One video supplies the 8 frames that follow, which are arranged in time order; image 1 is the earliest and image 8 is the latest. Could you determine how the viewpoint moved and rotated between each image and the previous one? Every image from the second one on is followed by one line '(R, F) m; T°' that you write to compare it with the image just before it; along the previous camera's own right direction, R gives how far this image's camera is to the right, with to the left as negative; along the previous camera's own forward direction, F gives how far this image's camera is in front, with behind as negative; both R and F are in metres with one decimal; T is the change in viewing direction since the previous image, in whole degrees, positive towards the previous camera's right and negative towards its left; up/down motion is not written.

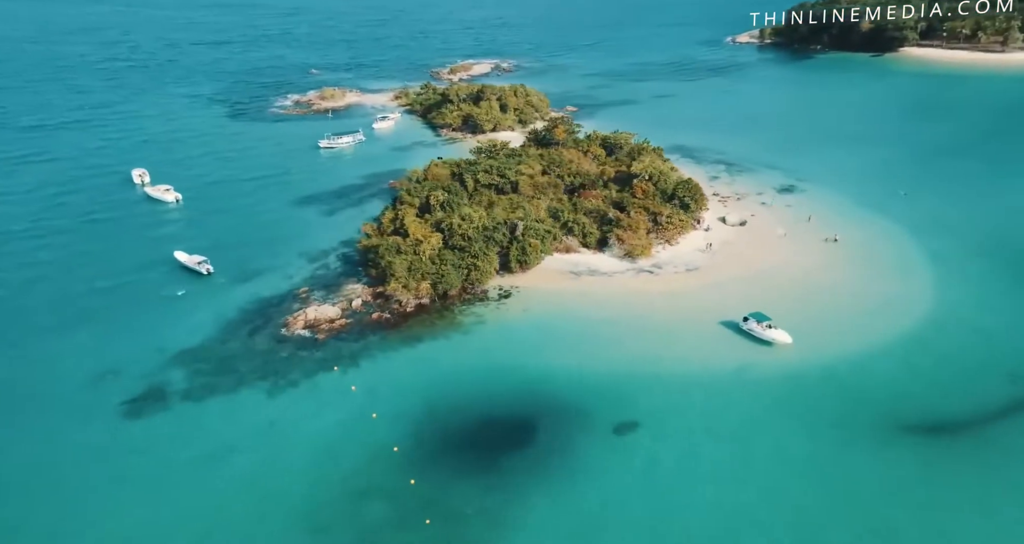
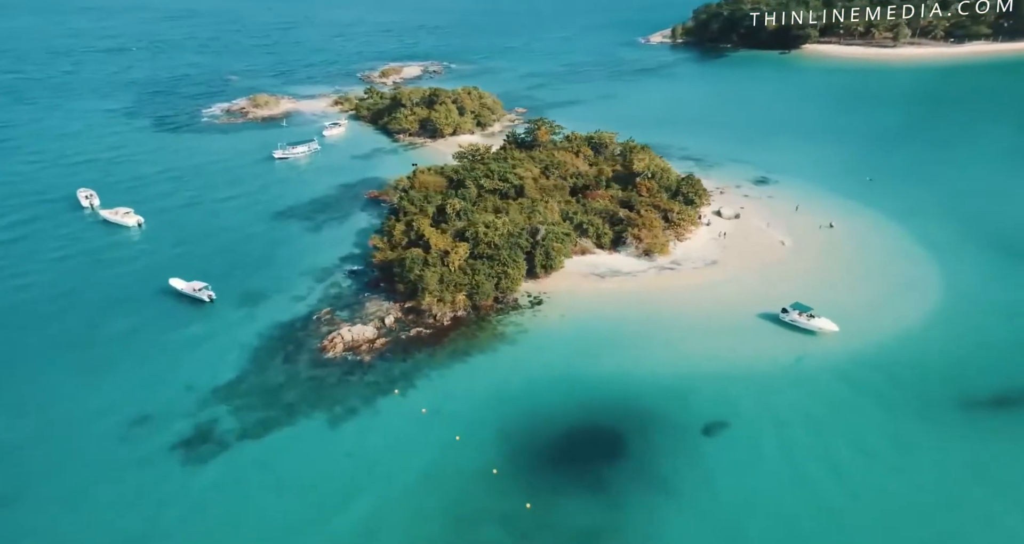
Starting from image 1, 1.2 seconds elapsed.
(-8.0, +1.6) m; +8°
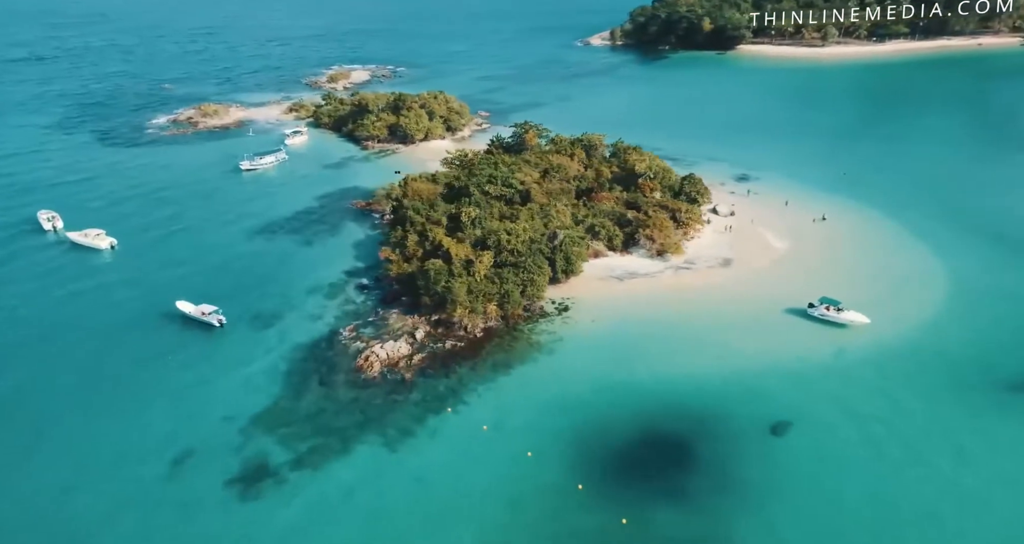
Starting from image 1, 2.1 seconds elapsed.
(-6.0, +1.3) m; +6°
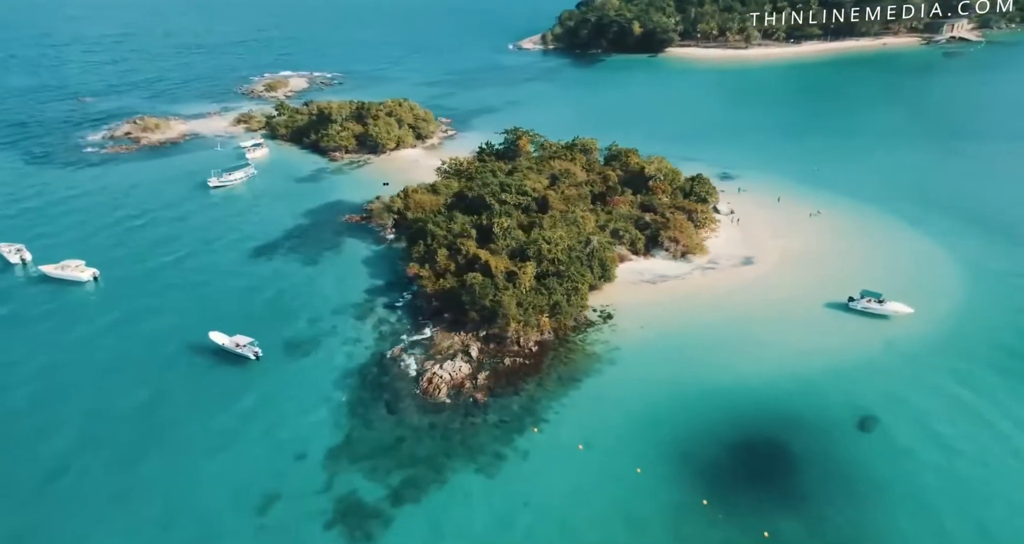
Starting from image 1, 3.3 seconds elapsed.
(-7.8, +1.6) m; +7°
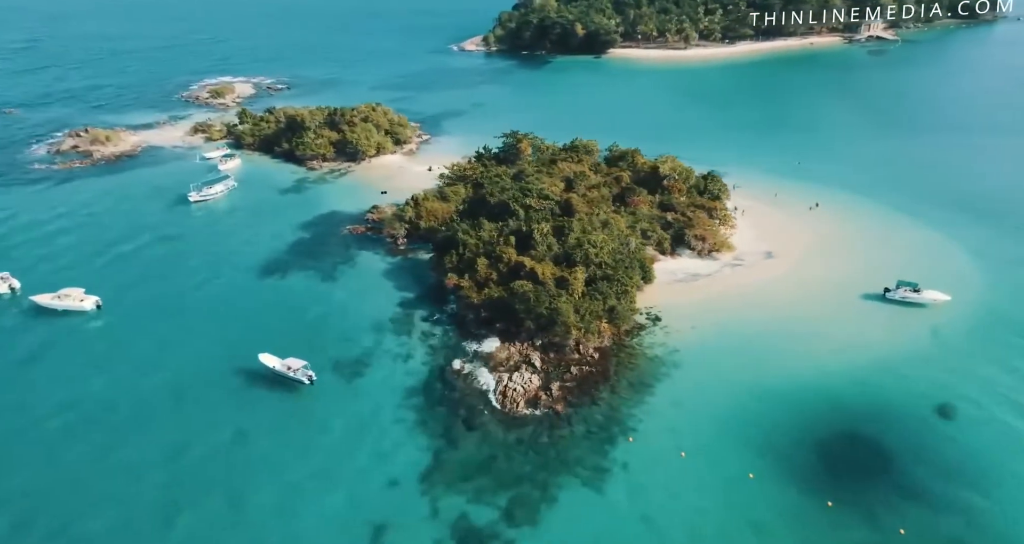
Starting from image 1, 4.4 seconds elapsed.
(-7.4, +1.3) m; +6°
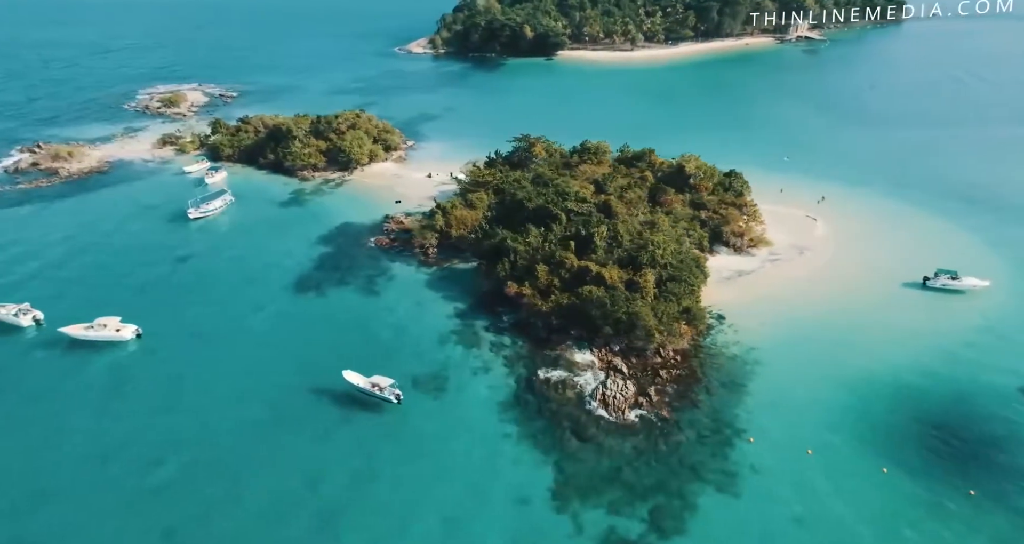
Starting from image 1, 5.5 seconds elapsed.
(-8.6, +1.1) m; +6°
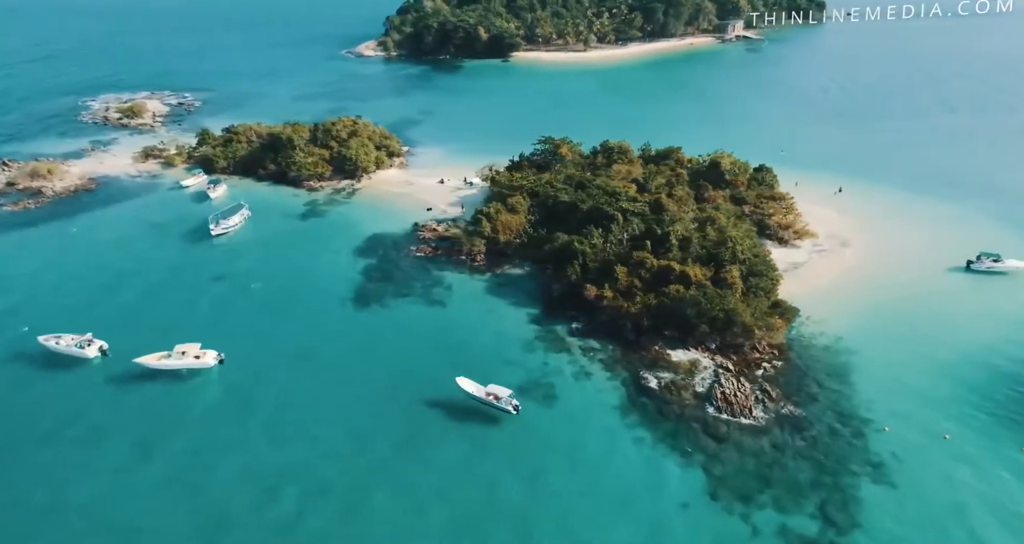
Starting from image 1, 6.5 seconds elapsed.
(-9.8, +0.8) m; +5°
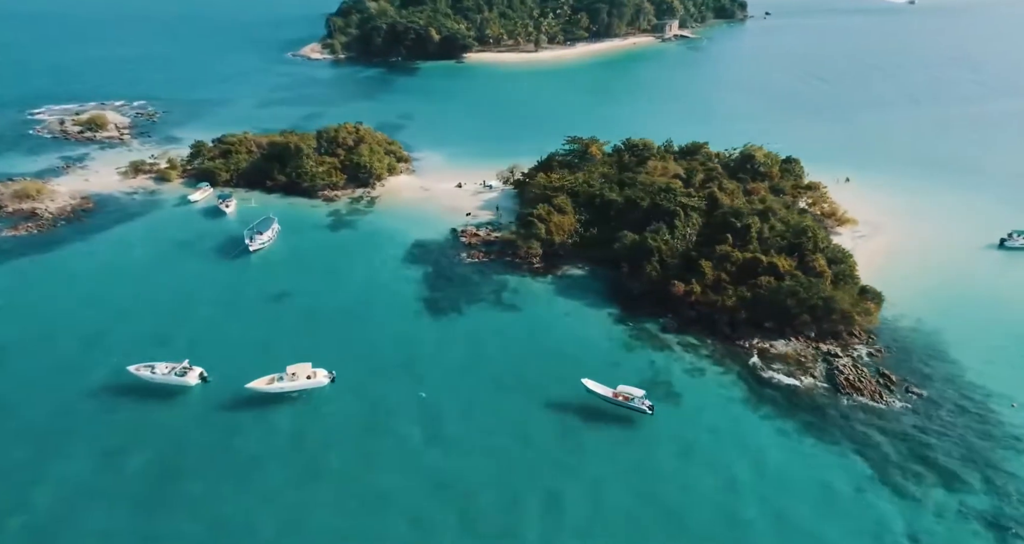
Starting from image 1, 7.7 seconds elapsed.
(-10.8, +0.8) m; +6°
